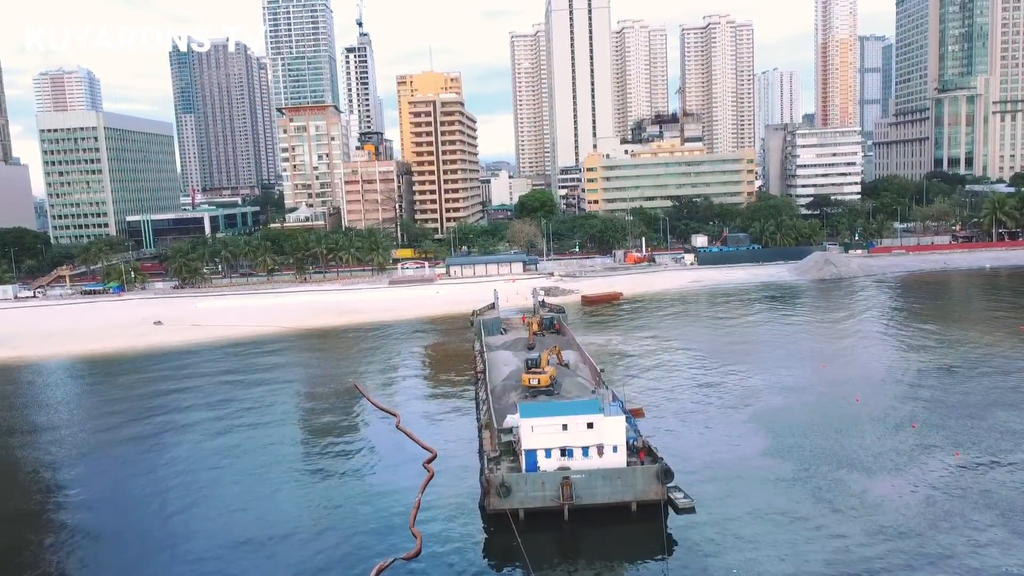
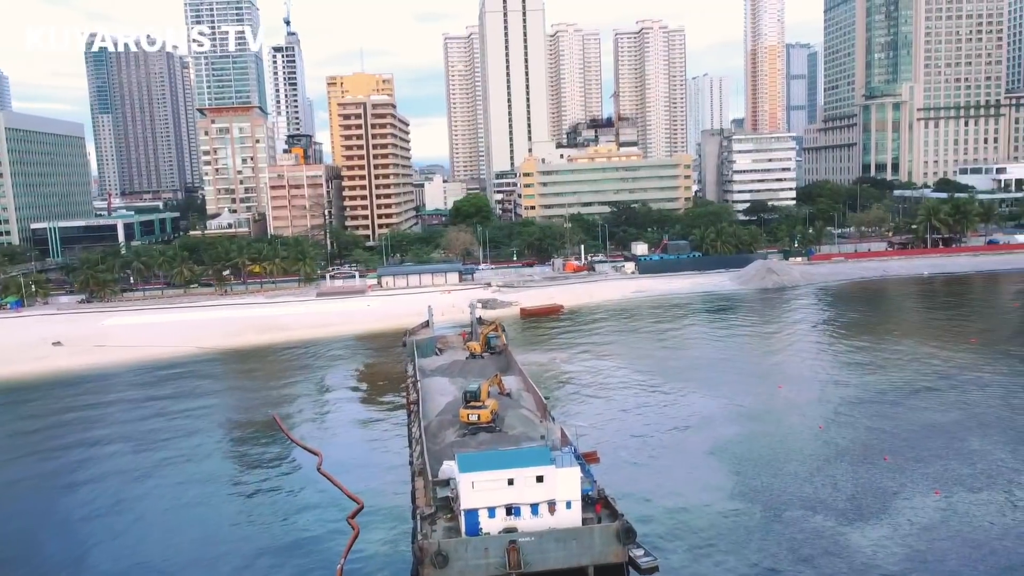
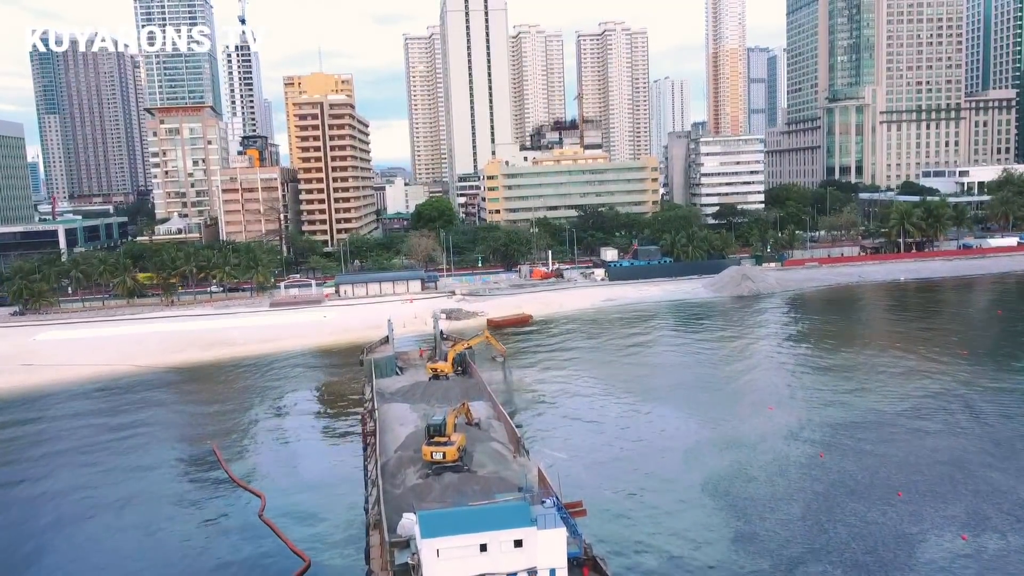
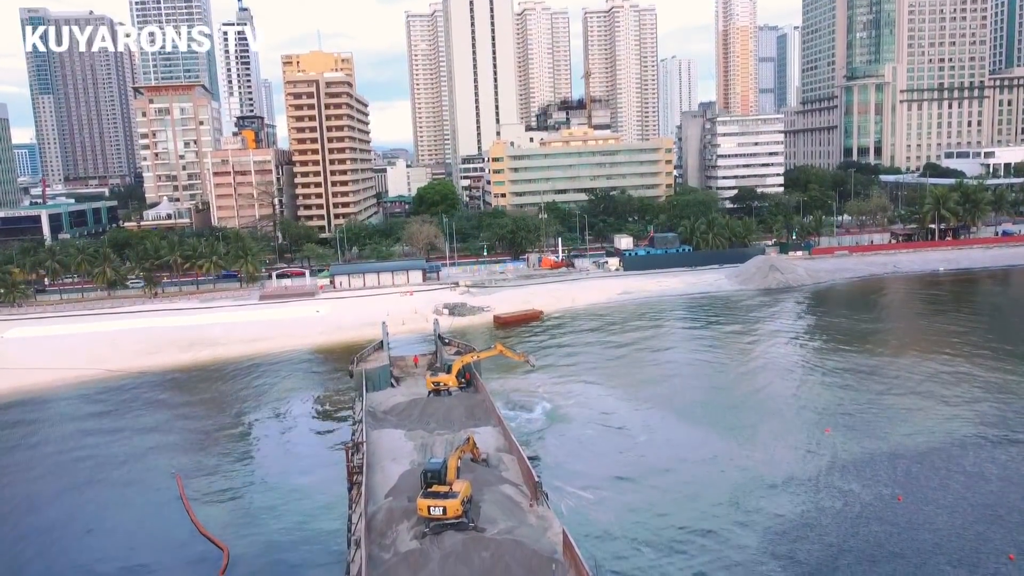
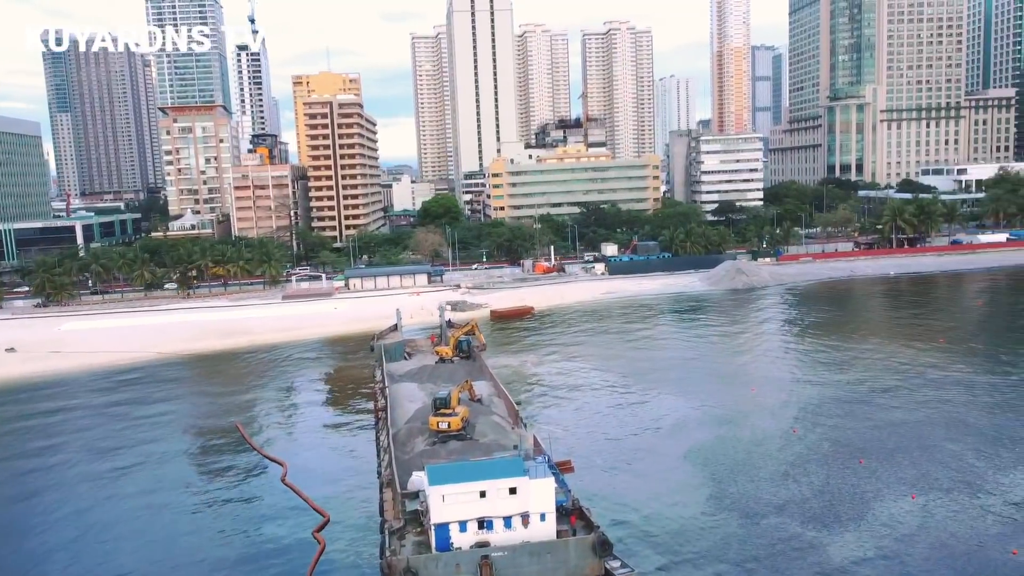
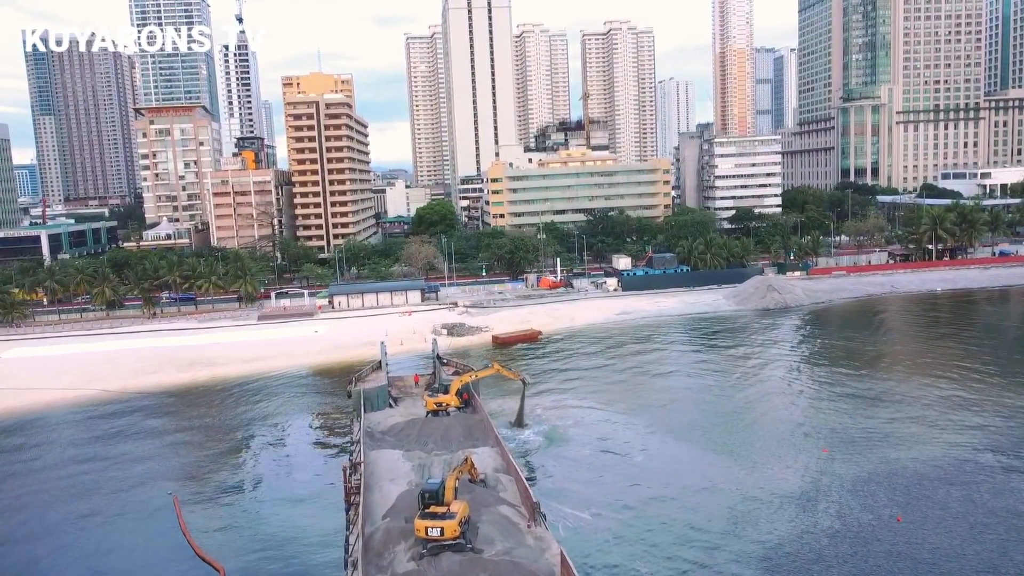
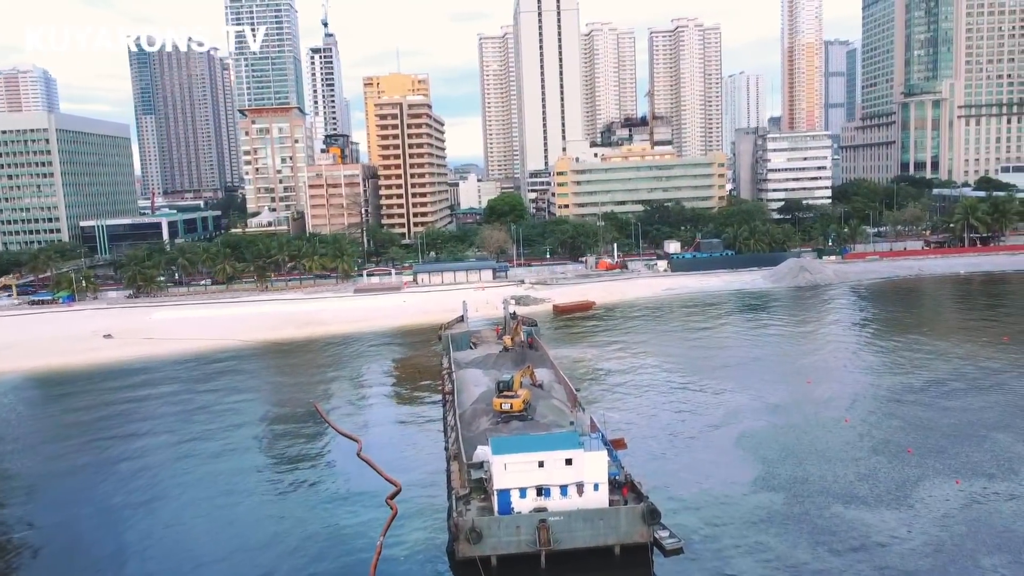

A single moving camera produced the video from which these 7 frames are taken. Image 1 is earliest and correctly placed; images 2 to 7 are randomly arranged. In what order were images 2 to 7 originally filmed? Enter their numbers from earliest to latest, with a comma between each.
7, 2, 5, 3, 6, 4
